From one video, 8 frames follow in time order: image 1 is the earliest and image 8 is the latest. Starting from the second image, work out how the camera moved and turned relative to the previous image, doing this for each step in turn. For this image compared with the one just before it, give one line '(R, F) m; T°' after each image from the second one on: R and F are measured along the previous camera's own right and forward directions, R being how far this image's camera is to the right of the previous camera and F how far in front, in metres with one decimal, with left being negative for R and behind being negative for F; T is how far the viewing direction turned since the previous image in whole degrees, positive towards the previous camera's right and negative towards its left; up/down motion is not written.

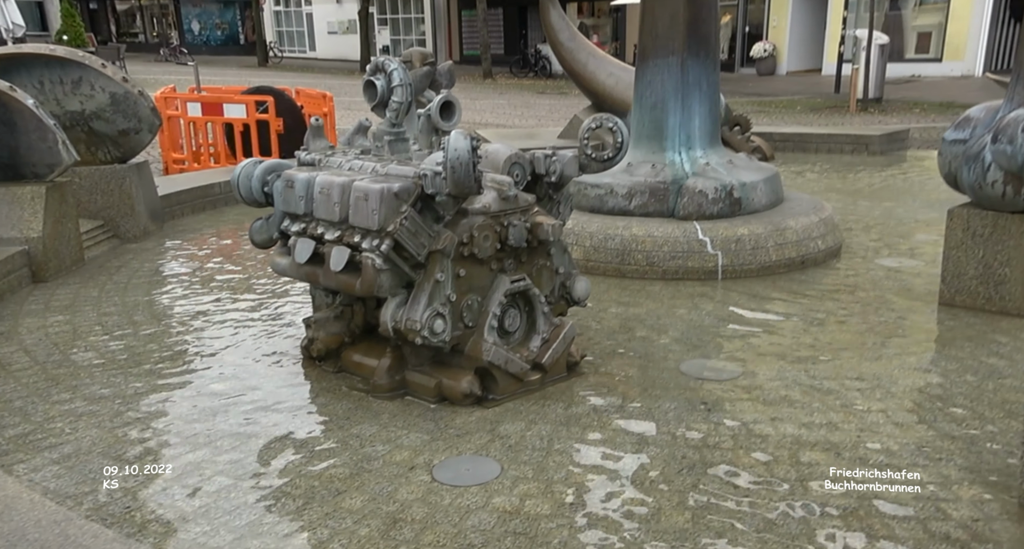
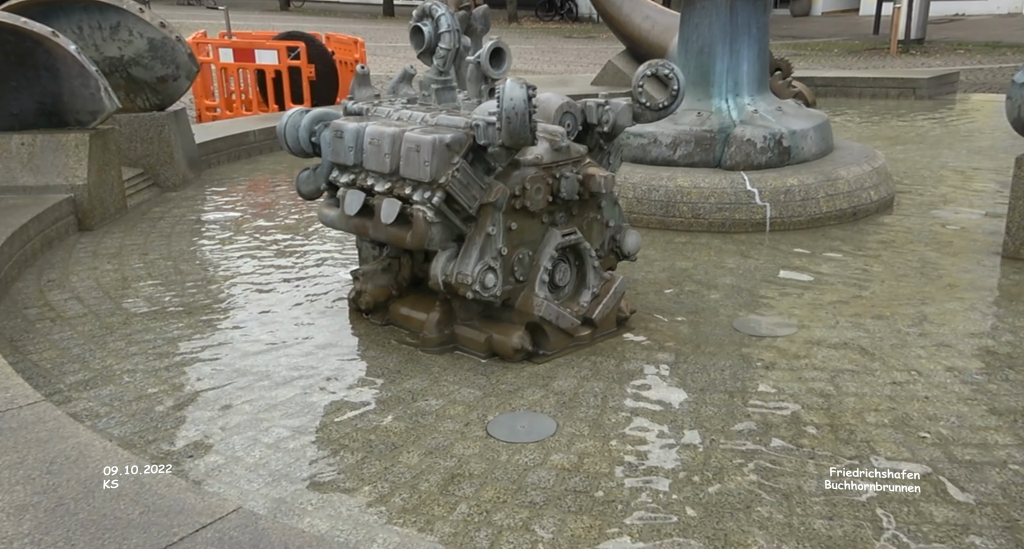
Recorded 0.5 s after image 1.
(-0.1, +0.1) m; -2°
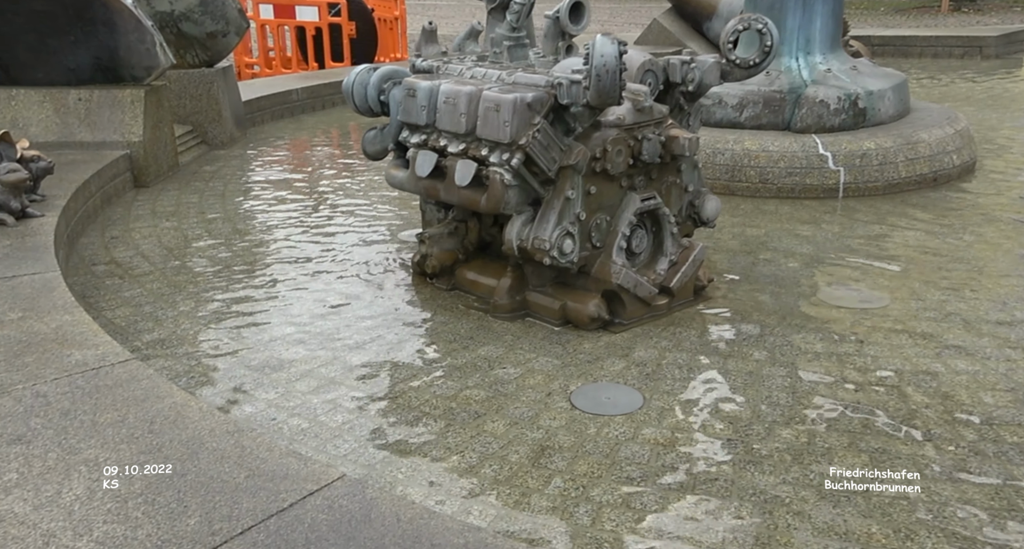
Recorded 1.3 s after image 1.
(-0.2, +0.1) m; -2°
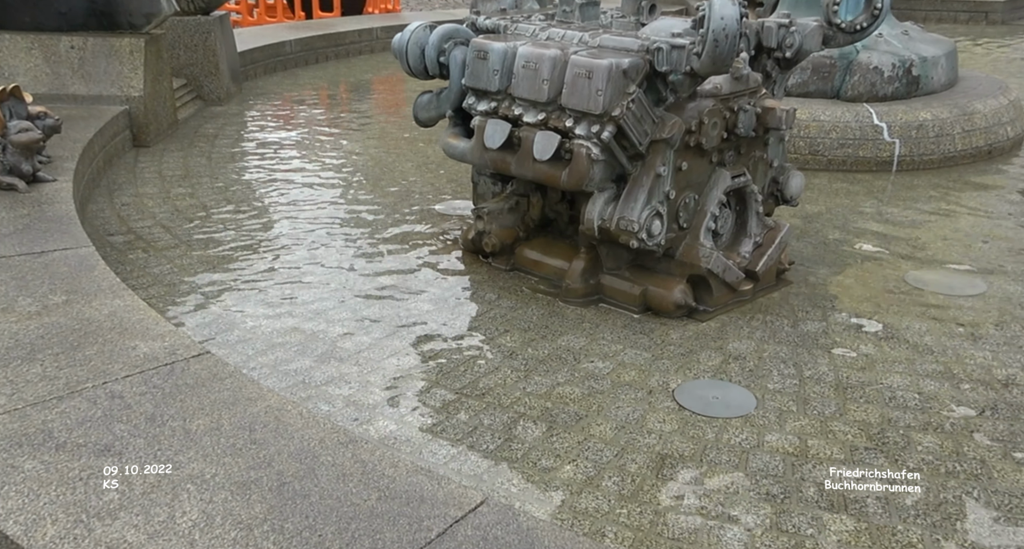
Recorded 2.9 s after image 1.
(-0.5, +0.3) m; +2°
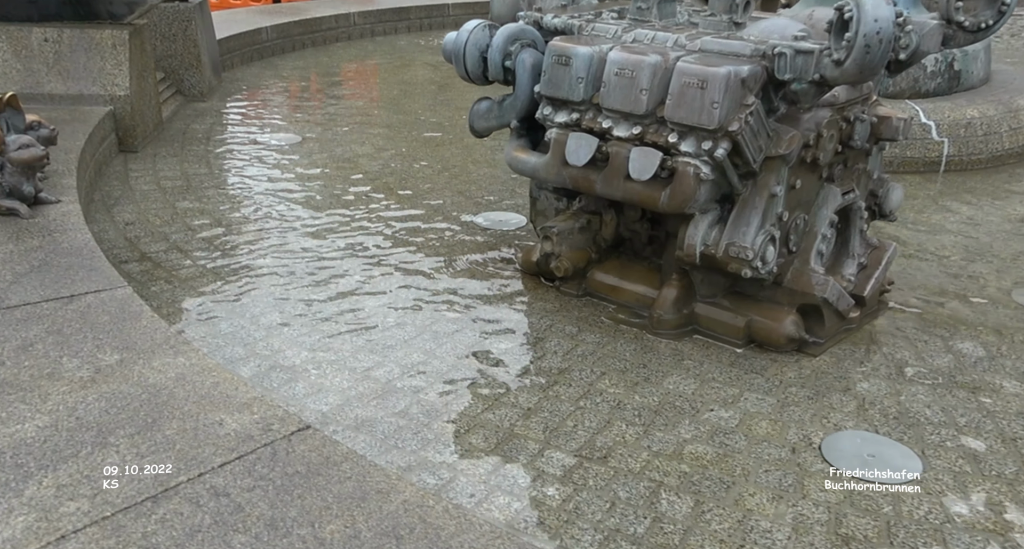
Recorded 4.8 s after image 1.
(-0.5, +0.4) m; +3°
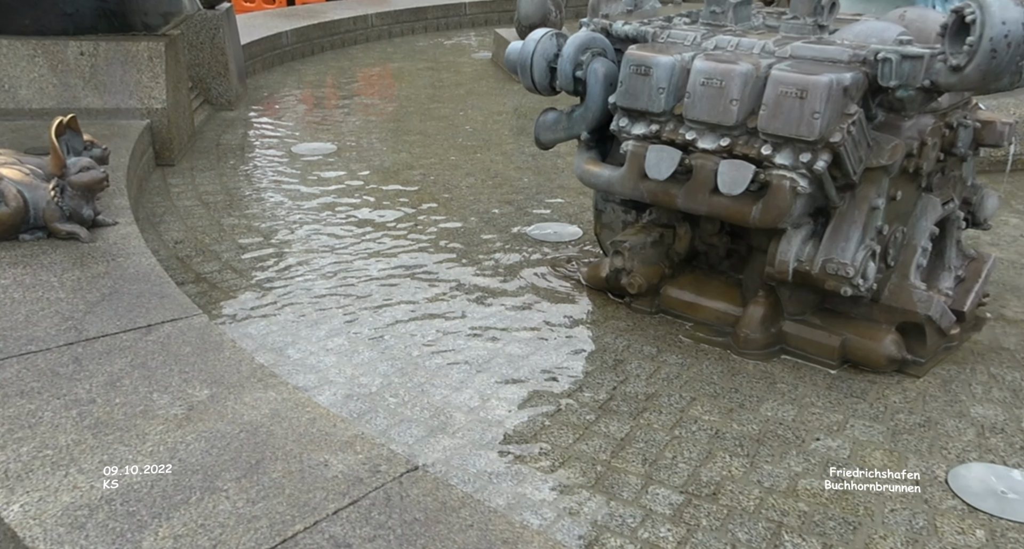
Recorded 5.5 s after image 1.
(-0.3, +0.1) m; -1°
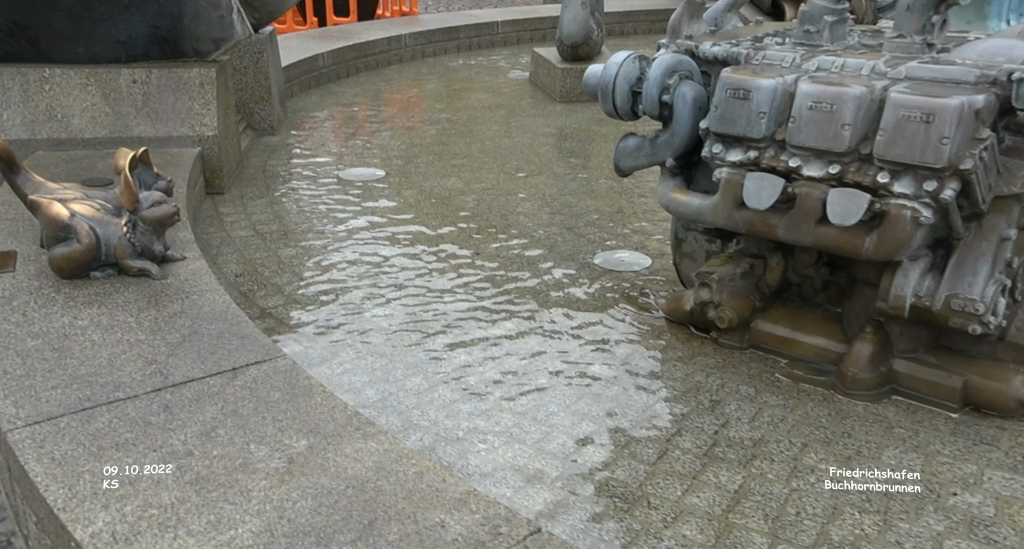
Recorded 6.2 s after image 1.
(-0.3, +0.2) m; -2°
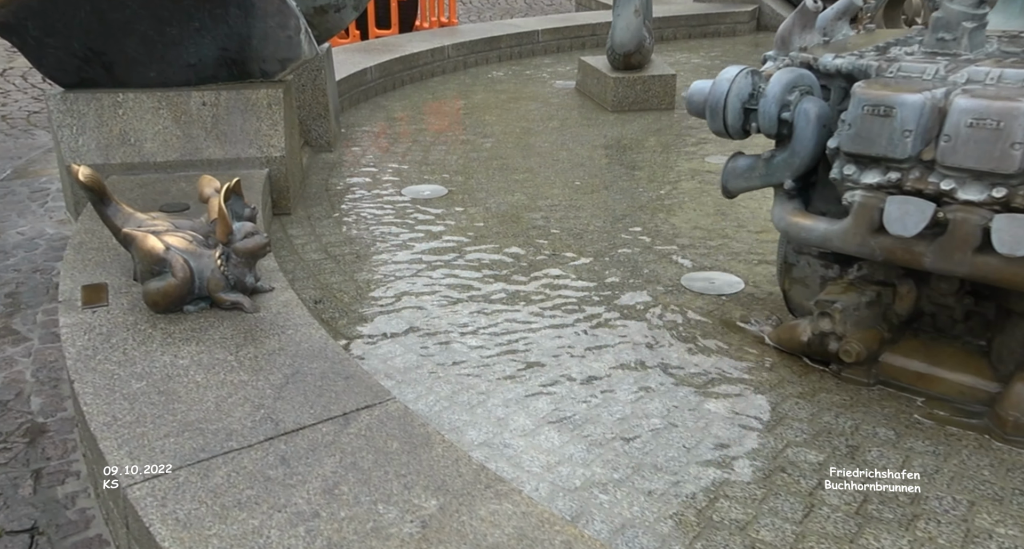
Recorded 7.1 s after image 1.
(-0.3, +0.2) m; -3°
